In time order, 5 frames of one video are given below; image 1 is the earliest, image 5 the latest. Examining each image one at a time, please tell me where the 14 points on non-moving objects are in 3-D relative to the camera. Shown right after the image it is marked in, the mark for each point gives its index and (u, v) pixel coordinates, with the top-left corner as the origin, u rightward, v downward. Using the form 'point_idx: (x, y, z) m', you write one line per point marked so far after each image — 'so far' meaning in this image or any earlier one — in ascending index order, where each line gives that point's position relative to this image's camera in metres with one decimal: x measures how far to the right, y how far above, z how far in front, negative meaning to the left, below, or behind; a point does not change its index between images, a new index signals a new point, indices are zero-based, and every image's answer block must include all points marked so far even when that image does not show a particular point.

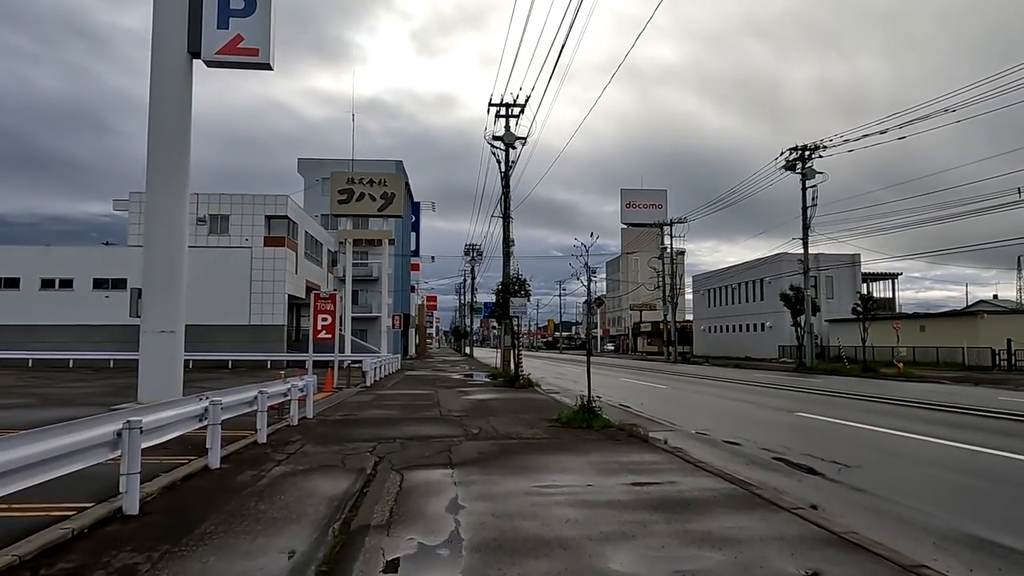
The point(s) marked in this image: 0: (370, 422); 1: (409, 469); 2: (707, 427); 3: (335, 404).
0: (-2.5, -2.4, +12.4) m
1: (-1.2, -2.1, +8.1) m
2: (+3.7, -2.6, +13.1) m
3: (-4.1, -2.7, +16.0) m
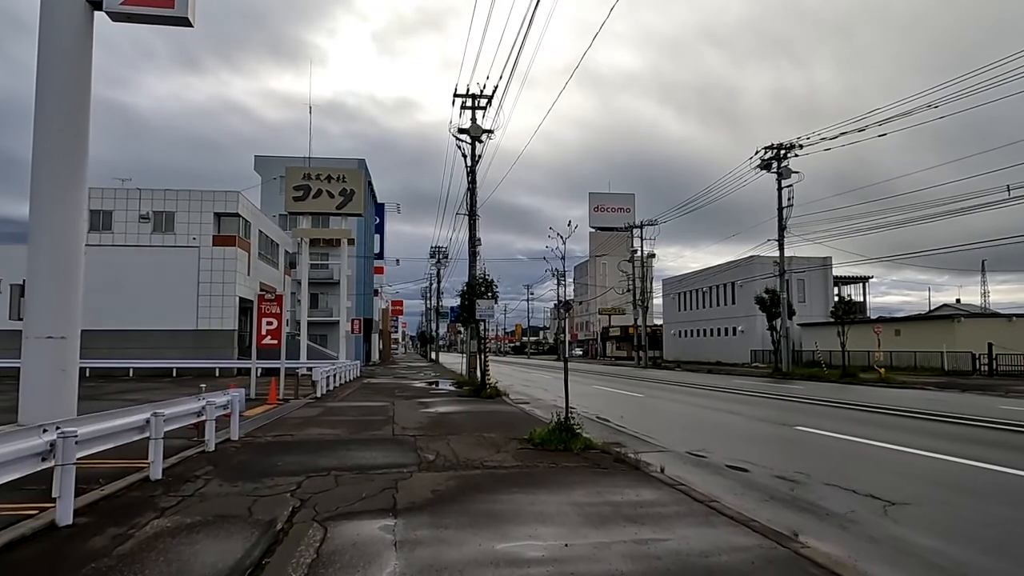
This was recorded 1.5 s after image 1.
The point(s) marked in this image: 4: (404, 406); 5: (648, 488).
0: (-3.0, -2.4, +10.3) m
1: (-1.5, -2.0, +6.1) m
2: (+3.1, -2.6, +11.4) m
3: (-4.8, -2.7, +13.9) m
4: (-2.8, -3.1, +18.2) m
5: (+1.5, -2.1, +7.4) m
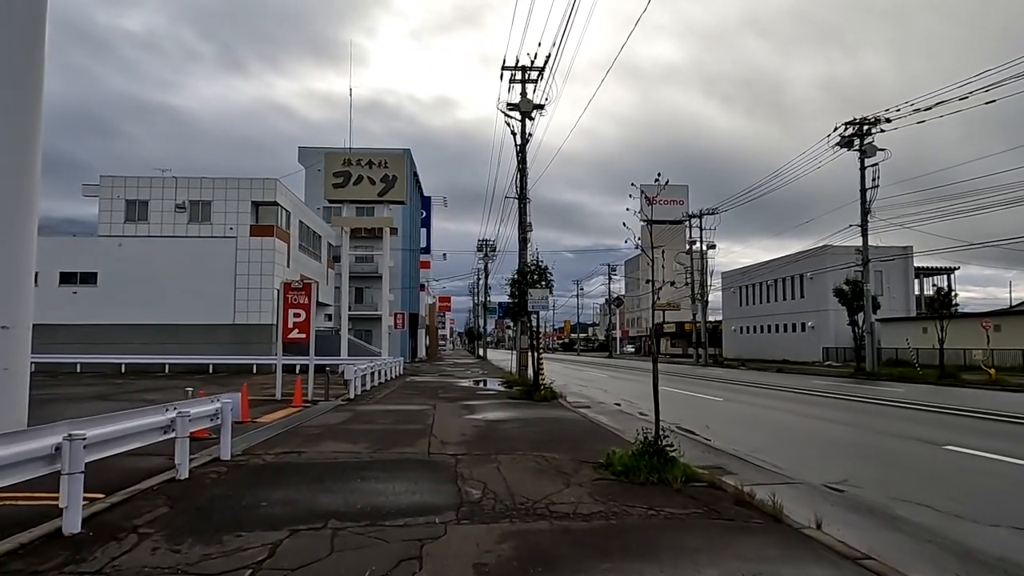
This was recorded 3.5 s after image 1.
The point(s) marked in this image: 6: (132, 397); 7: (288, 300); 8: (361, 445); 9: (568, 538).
0: (-2.2, -2.1, +7.8) m
1: (-1.0, -1.7, +3.5) m
2: (+4.0, -2.3, +8.4) m
3: (-3.7, -2.4, +11.5) m
4: (-1.5, -2.8, +15.7) m
5: (+2.1, -1.9, +4.6) m
6: (-10.9, -3.1, +19.9) m
7: (-6.0, -0.3, +18.6) m
8: (-2.2, -2.2, +9.8) m
9: (+0.4, -1.9, +5.3) m
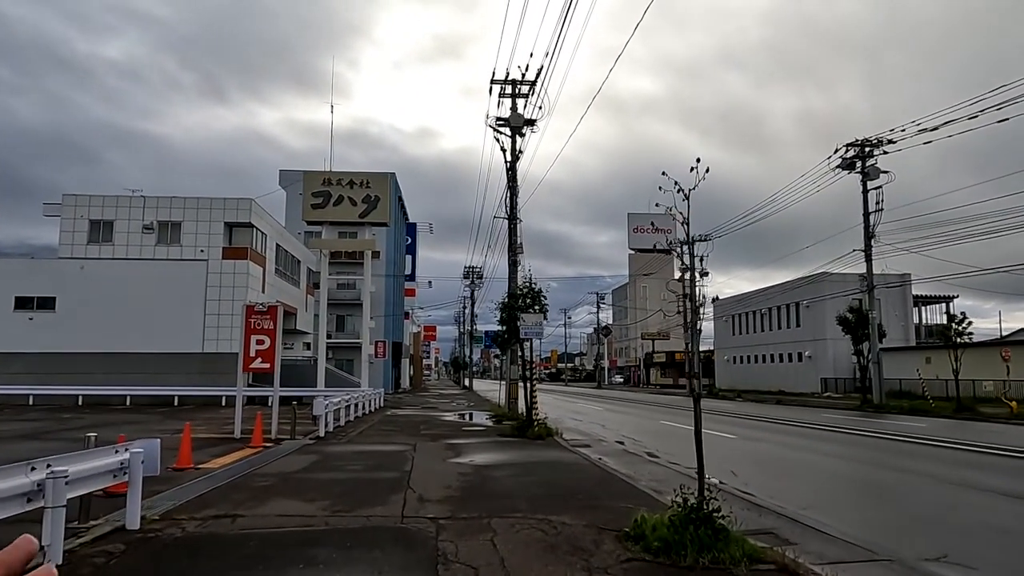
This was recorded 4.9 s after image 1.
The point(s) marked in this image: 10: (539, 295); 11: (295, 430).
0: (-2.2, -2.2, +5.8) m
1: (-0.9, -1.7, +1.5) m
2: (+4.0, -2.4, +6.5) m
3: (-3.8, -2.6, +9.4) m
4: (-1.6, -3.2, +13.6) m
5: (+2.1, -1.8, +2.7) m
6: (-11.1, -3.7, +17.7) m
7: (-6.2, -0.9, +16.5) m
8: (-2.2, -2.4, +7.8) m
9: (+0.5, -1.9, +3.3) m
10: (+0.8, -0.2, +19.9) m
11: (-5.0, -3.3, +16.2) m
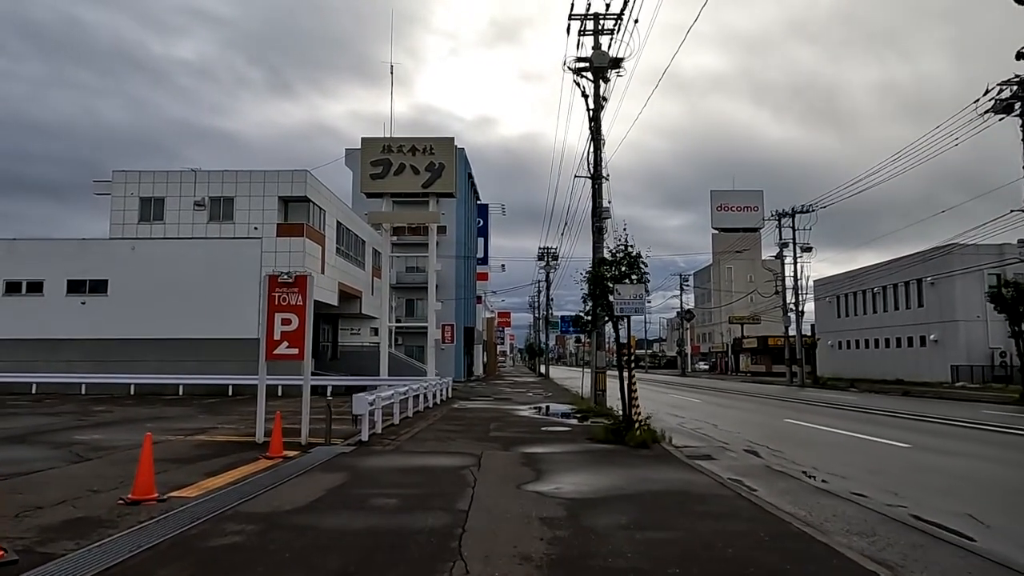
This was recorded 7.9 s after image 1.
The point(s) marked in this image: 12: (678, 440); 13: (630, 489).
0: (-1.6, -1.7, +2.1) m
1: (-0.8, -1.3, -2.3) m
2: (+4.6, -1.9, +2.2) m
3: (-2.8, -2.1, +5.9) m
4: (-0.2, -2.6, +9.9) m
5: (+2.4, -1.4, -1.4) m
6: (-9.2, -3.1, +14.9) m
7: (-4.4, -0.2, +13.2) m
8: (-1.4, -1.9, +4.1) m
9: (+0.8, -1.4, -0.6) m
10: (+2.8, +0.5, +15.8) m
11: (-3.3, -2.7, +12.8) m
12: (+3.4, -3.1, +14.3) m
13: (+1.4, -2.4, +8.3) m
